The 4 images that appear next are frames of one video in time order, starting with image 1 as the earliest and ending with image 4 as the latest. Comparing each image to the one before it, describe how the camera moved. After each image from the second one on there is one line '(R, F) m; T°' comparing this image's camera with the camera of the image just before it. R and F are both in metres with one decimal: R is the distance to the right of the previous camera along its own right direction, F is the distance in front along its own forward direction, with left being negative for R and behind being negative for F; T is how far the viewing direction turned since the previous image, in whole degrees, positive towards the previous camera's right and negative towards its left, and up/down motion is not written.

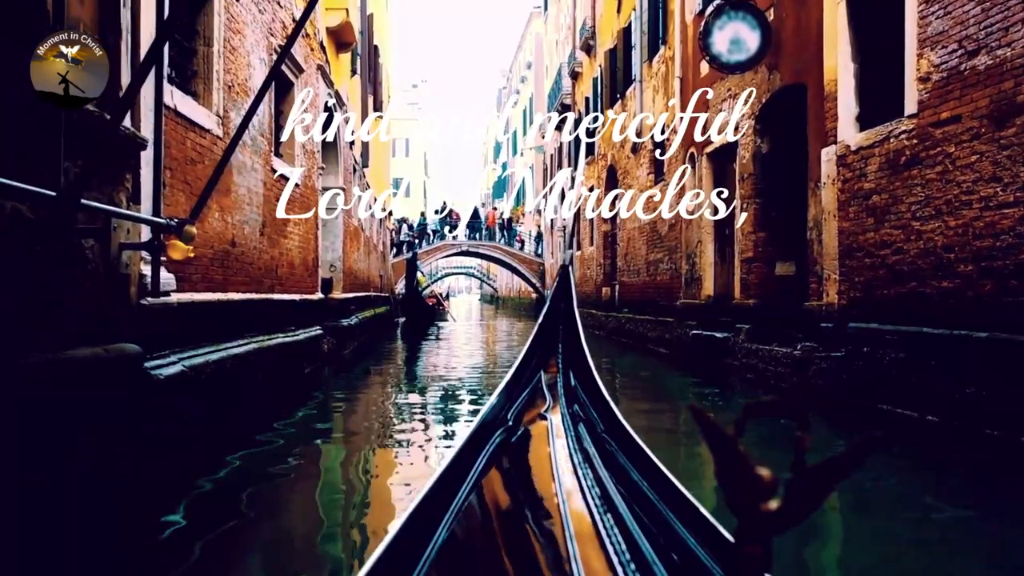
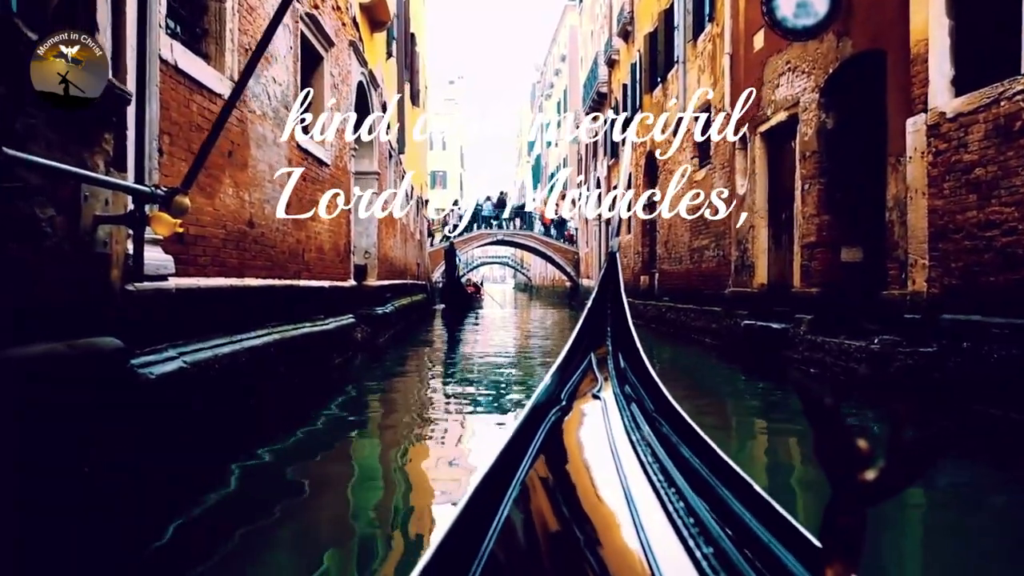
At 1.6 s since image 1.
(-0.1, +0.5) m; -3°
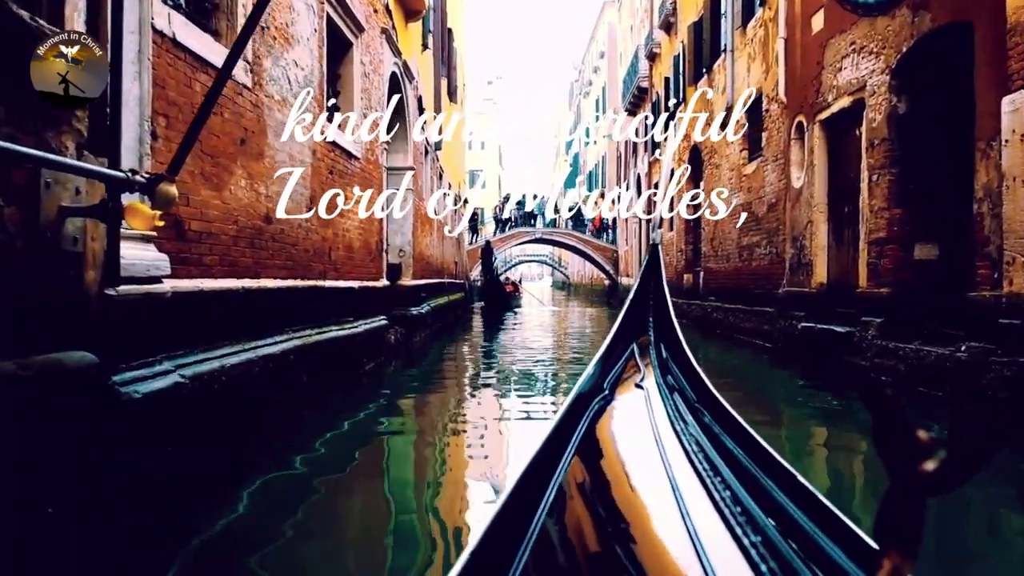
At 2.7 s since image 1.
(0.0, +0.5) m; -3°
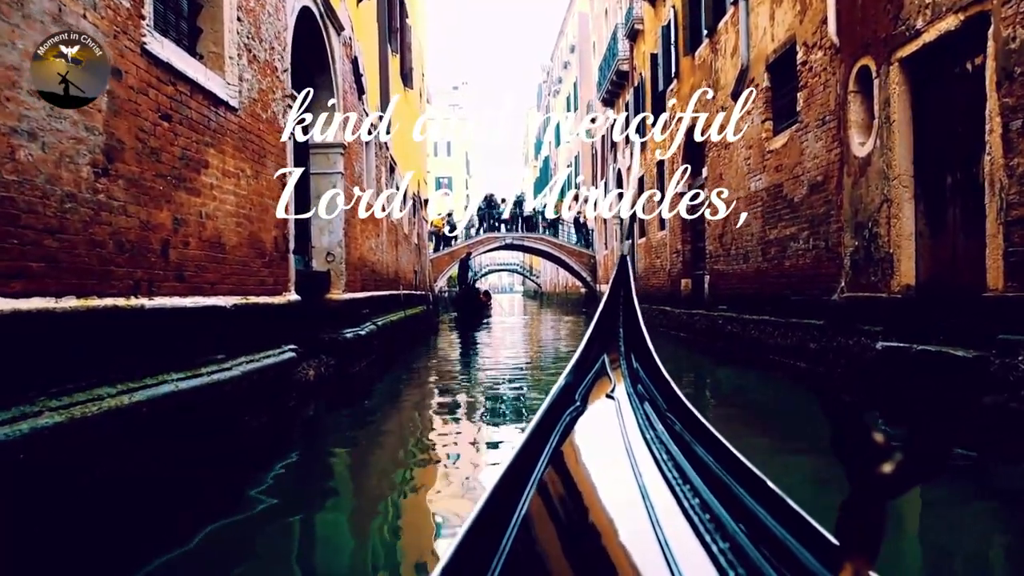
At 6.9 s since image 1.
(+0.1, +2.3) m; +2°
